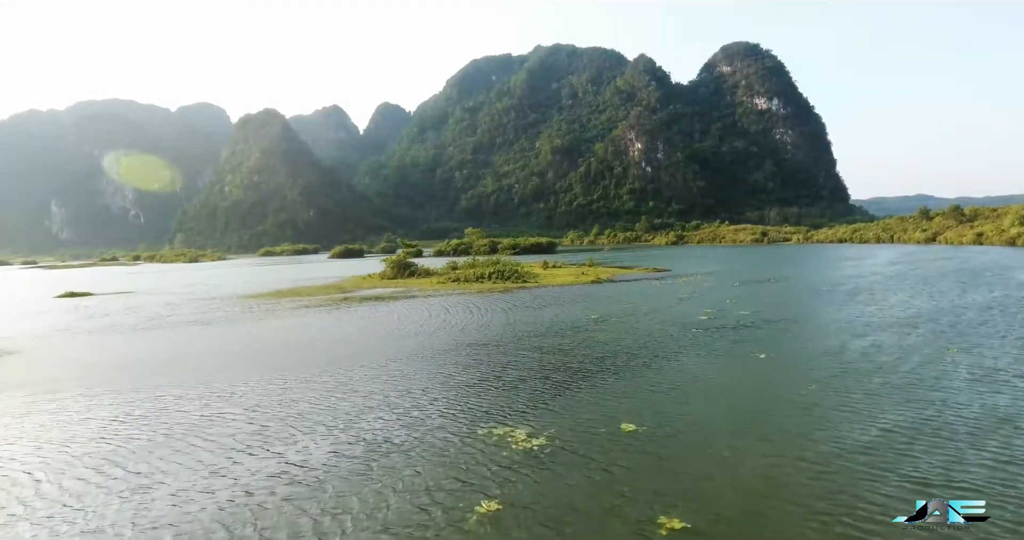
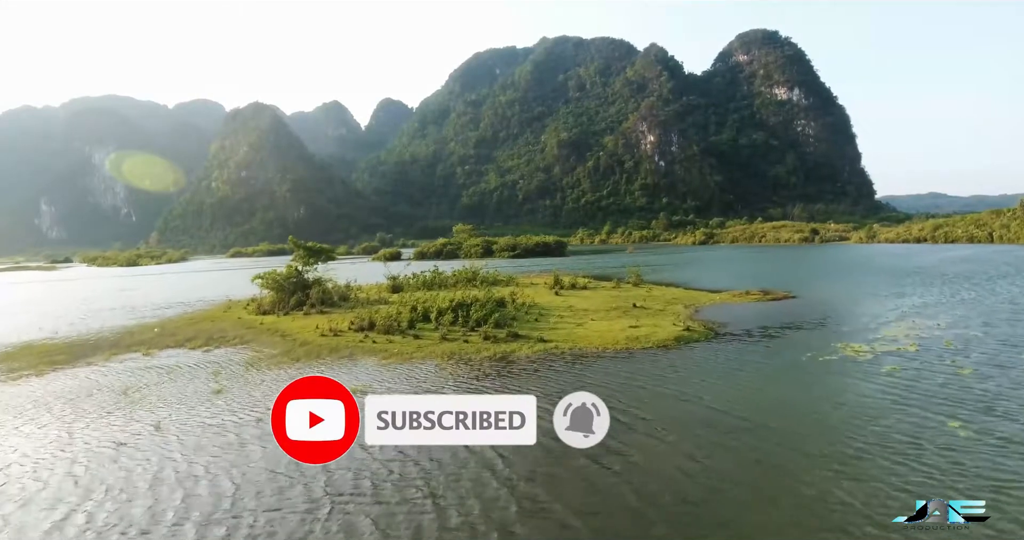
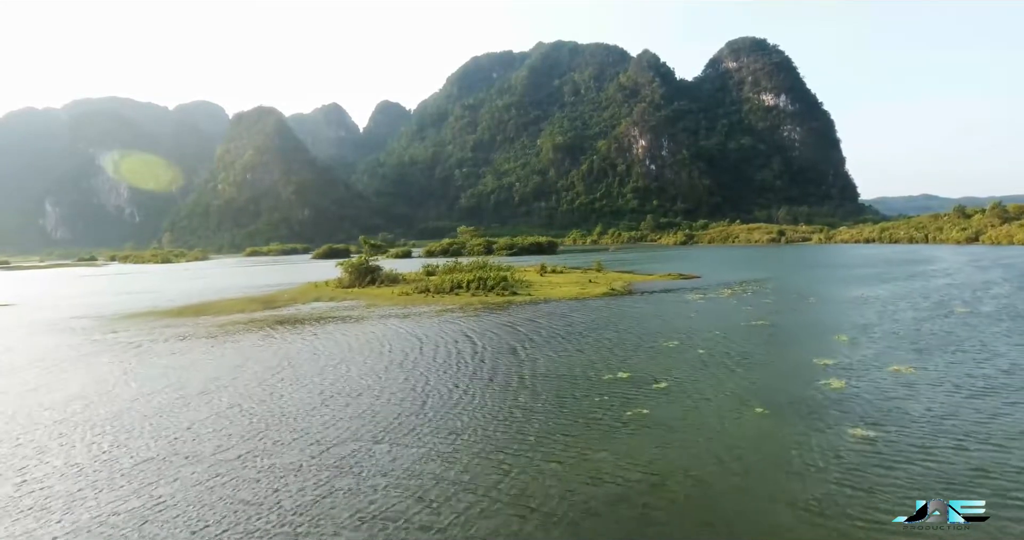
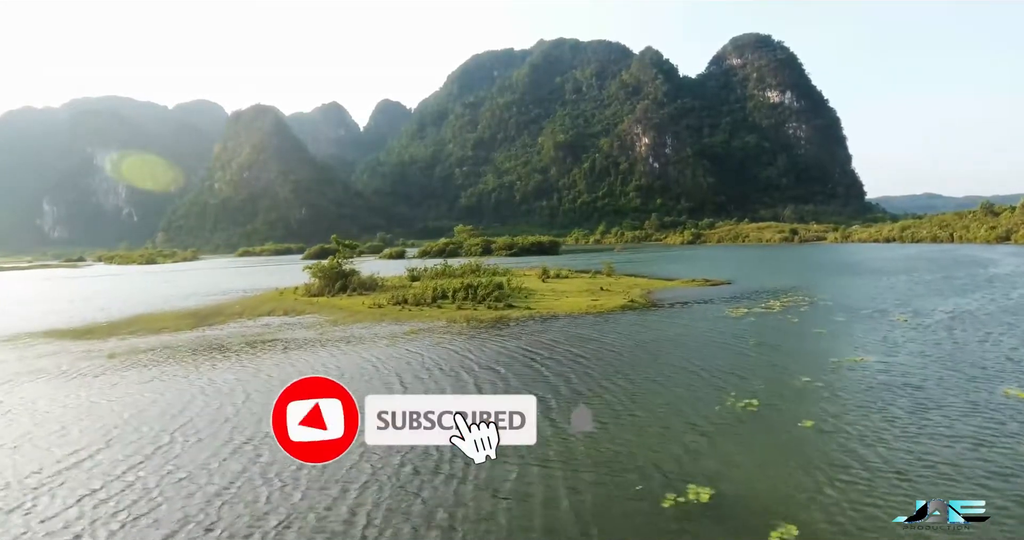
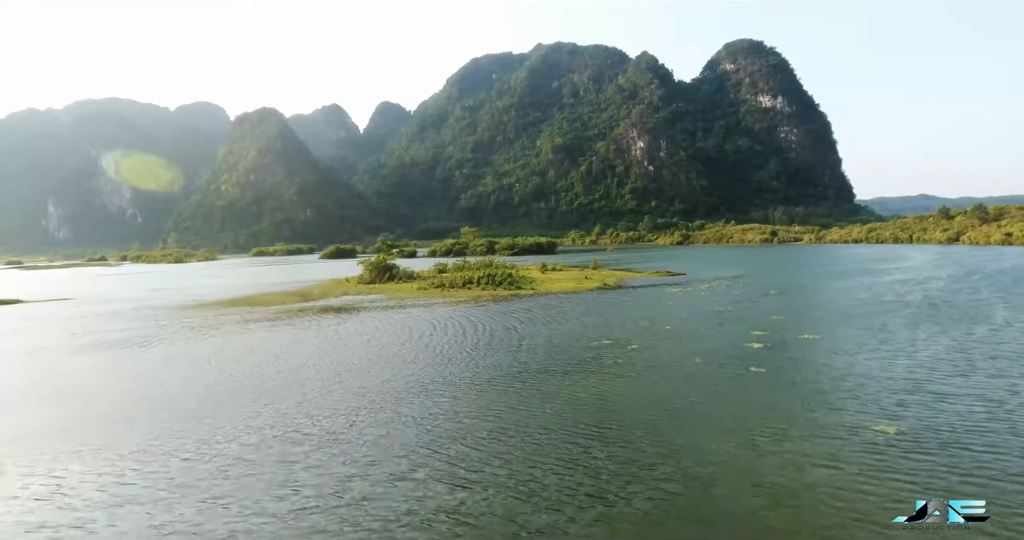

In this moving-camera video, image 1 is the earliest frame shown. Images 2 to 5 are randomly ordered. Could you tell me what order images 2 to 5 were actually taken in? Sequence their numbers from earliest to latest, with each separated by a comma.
5, 3, 4, 2
